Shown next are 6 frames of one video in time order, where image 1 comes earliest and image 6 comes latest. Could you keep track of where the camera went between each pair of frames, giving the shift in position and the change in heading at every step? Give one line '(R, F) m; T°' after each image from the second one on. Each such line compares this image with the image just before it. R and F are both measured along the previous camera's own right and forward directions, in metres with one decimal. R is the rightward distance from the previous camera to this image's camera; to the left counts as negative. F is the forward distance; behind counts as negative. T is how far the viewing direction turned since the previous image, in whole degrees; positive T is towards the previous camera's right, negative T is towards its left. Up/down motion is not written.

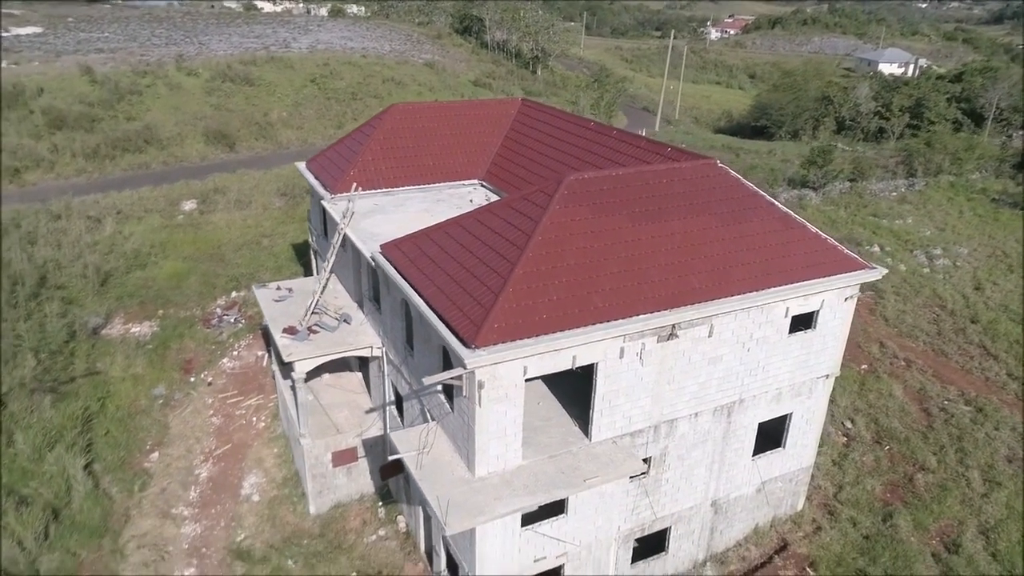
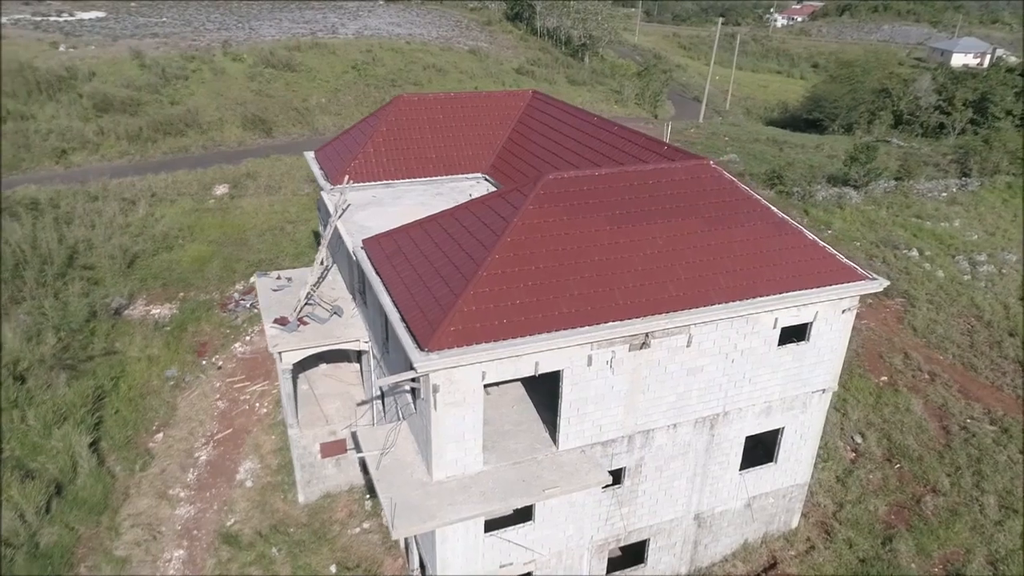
(+1.1, +0.3) m; -4°
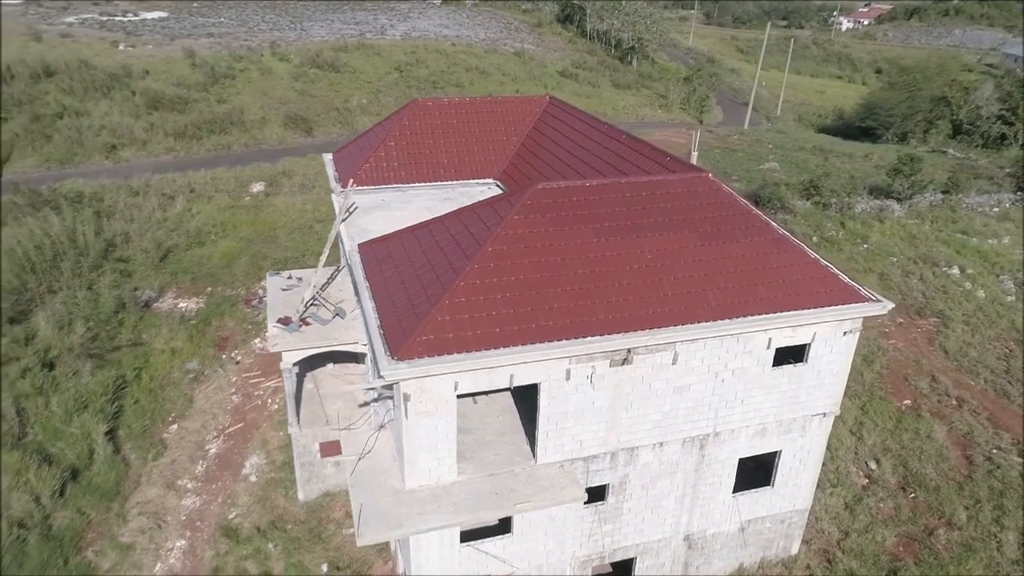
(+0.9, +0.1) m; -4°
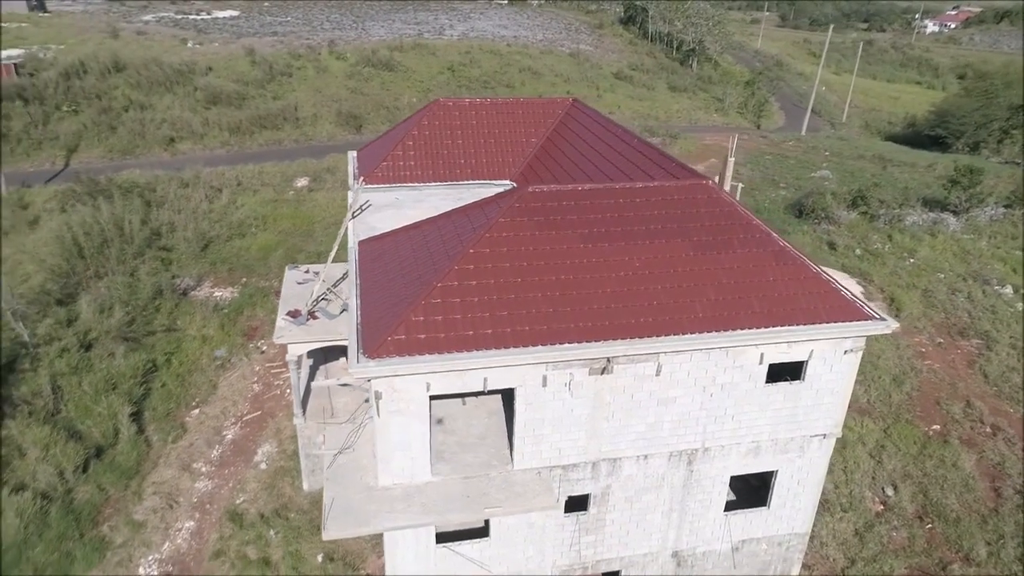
(+1.0, +0.1) m; -5°
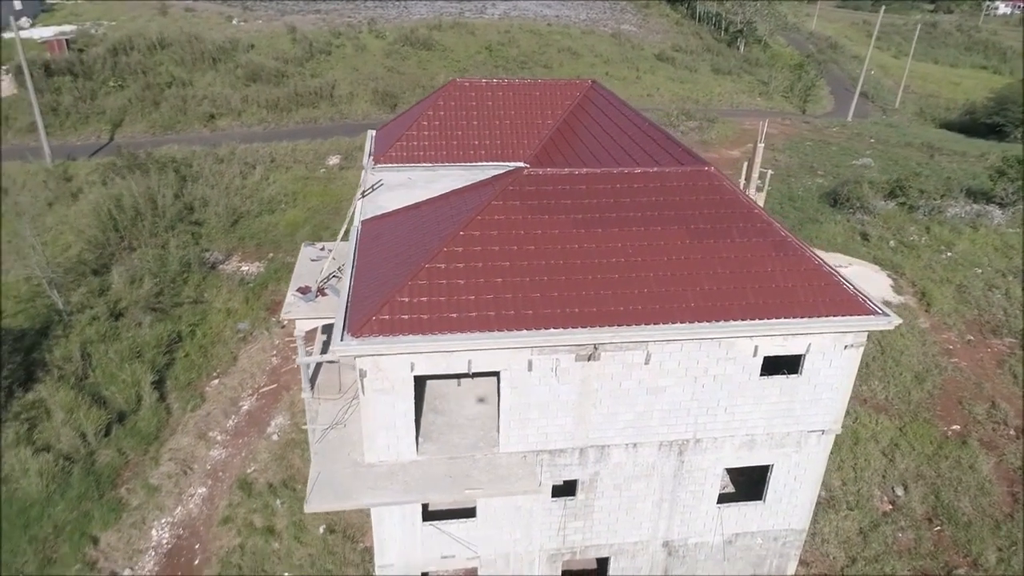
(+0.7, +0.1) m; -3°
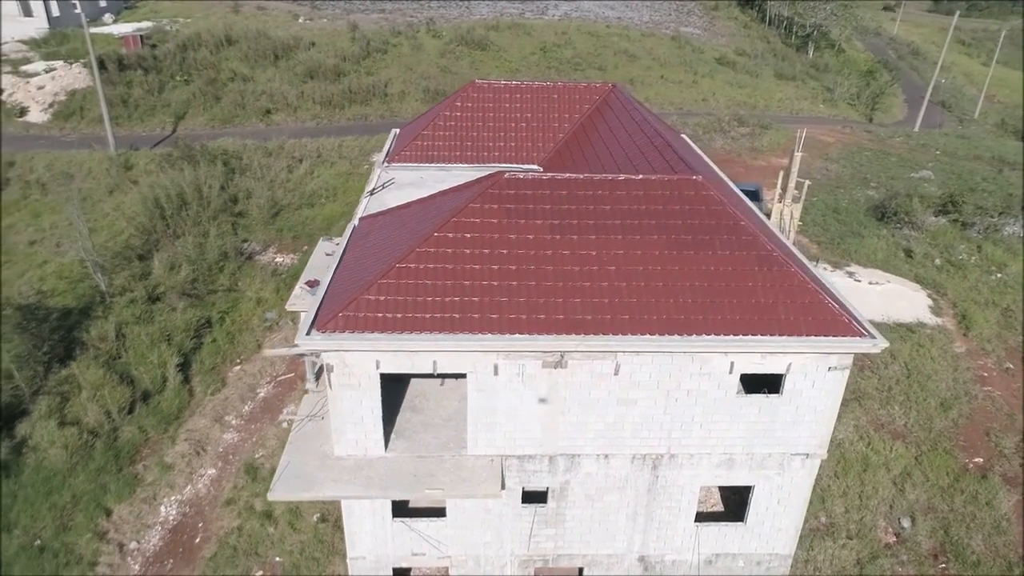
(+1.2, 0.0) m; -5°
